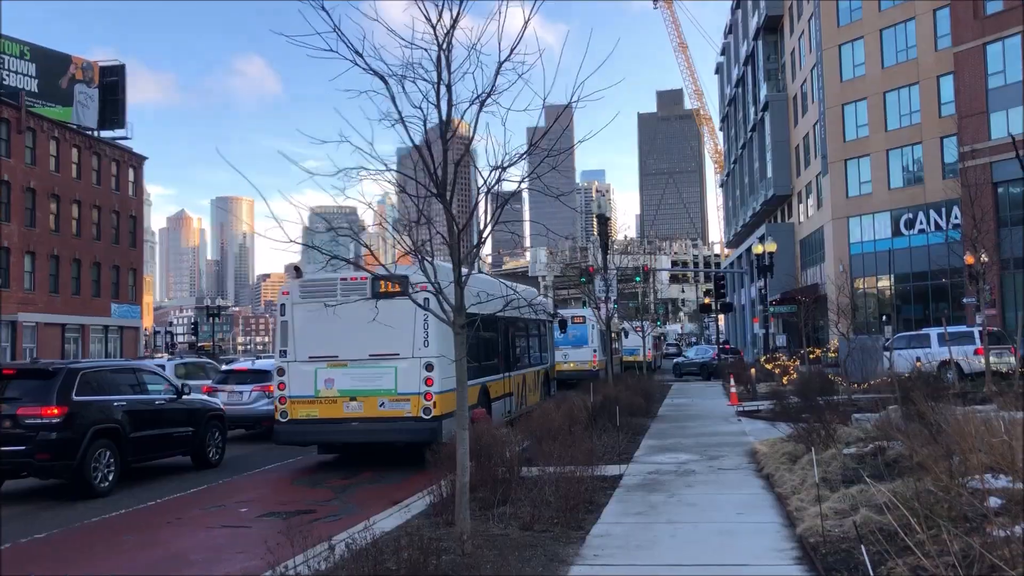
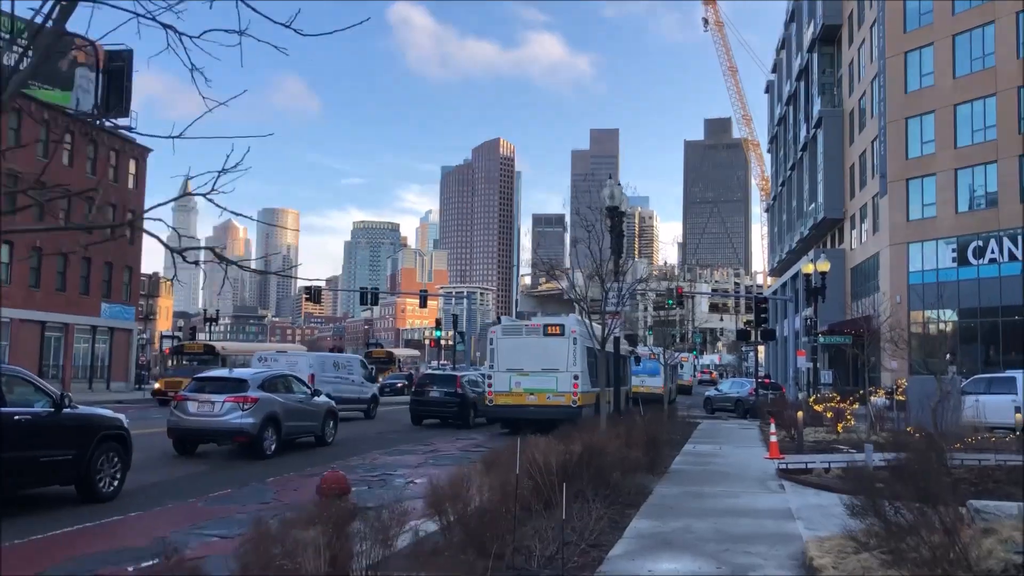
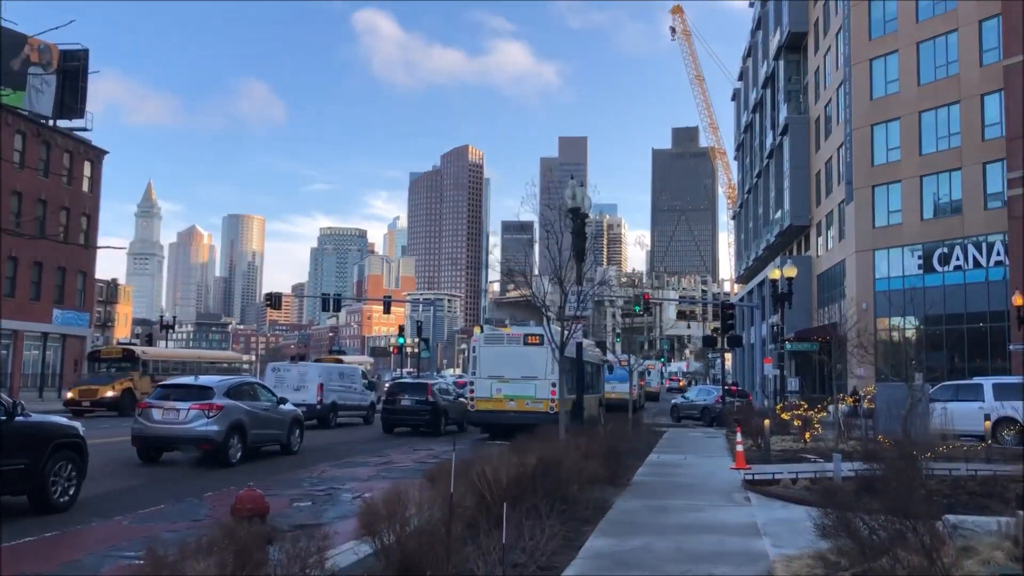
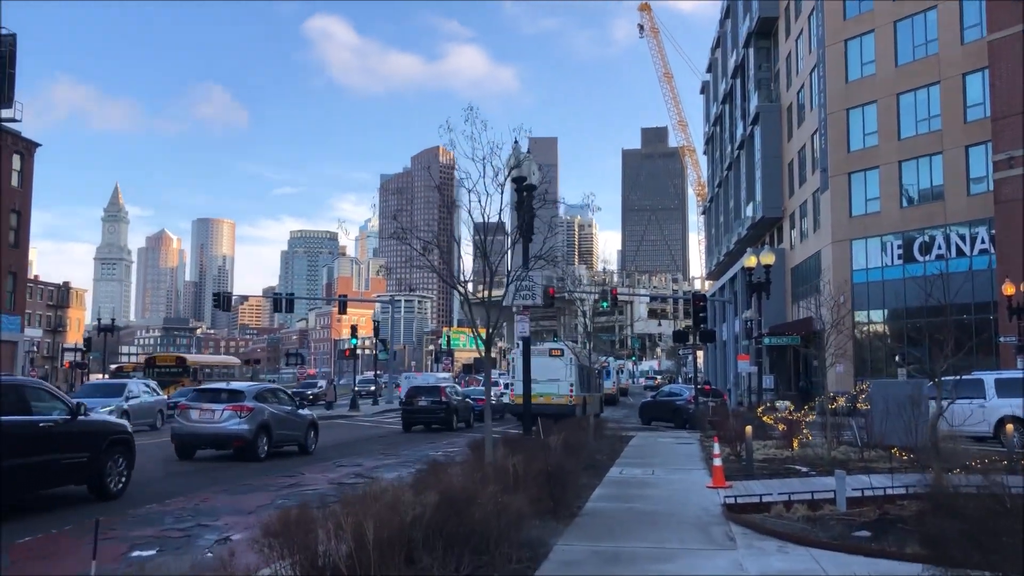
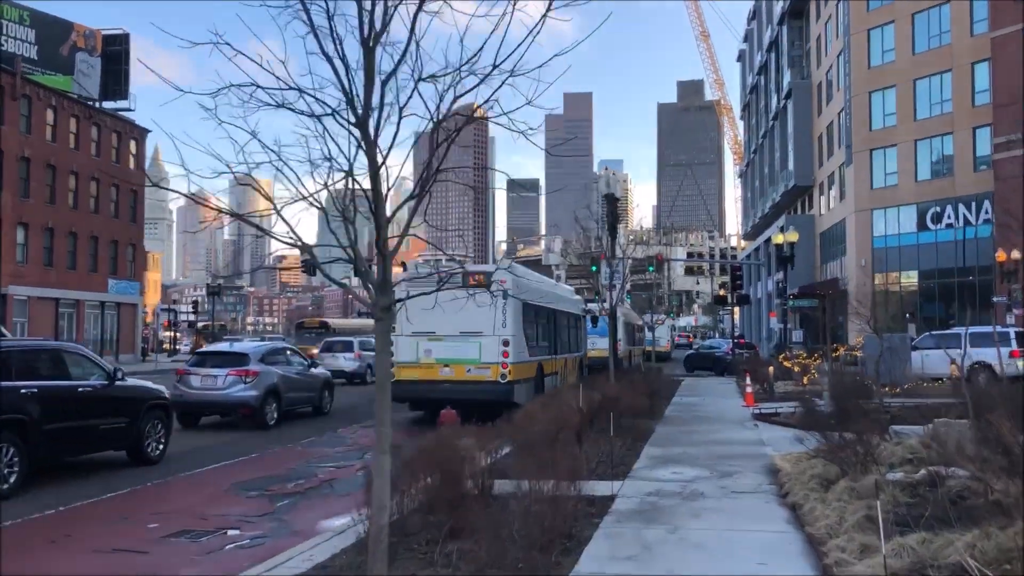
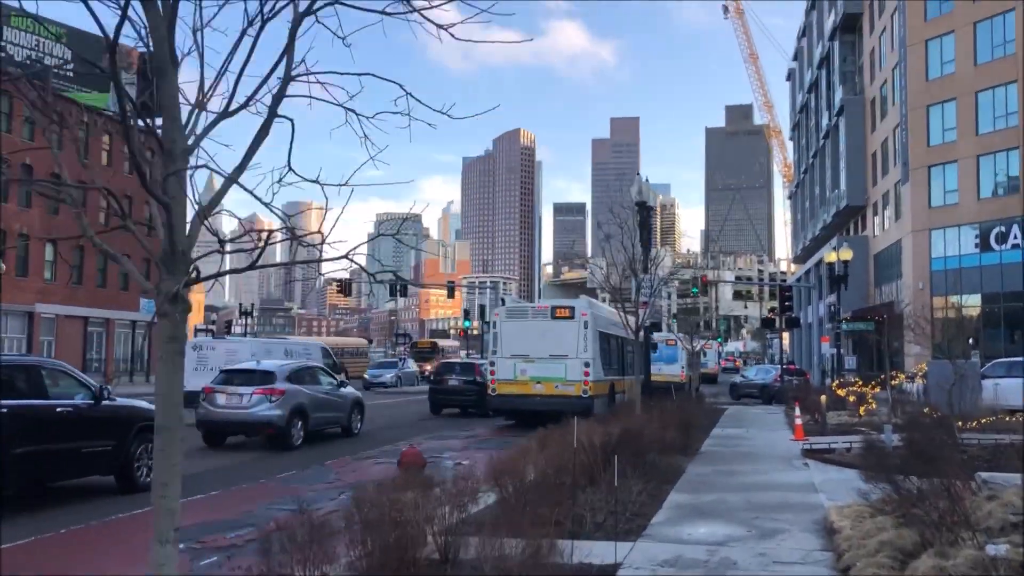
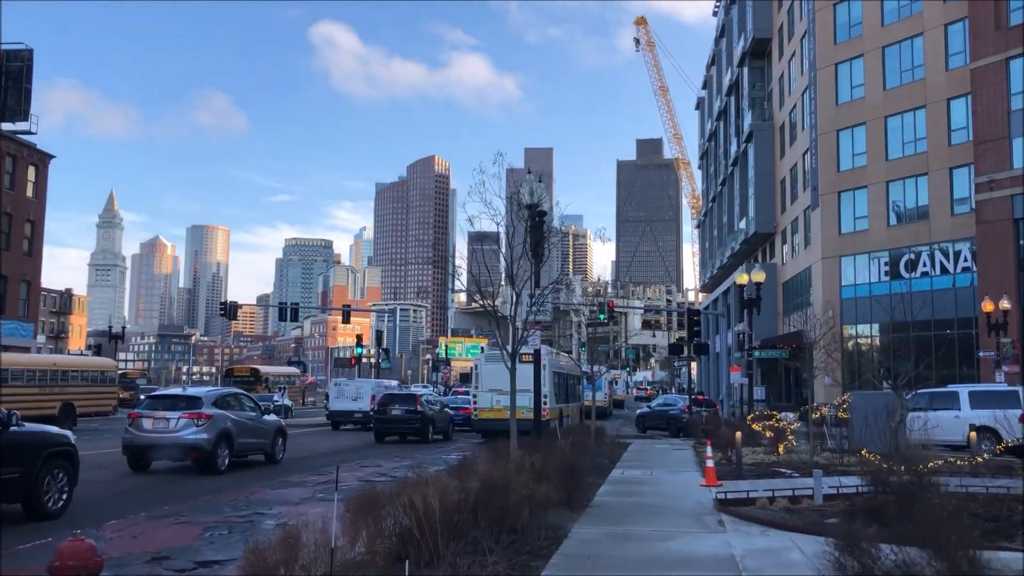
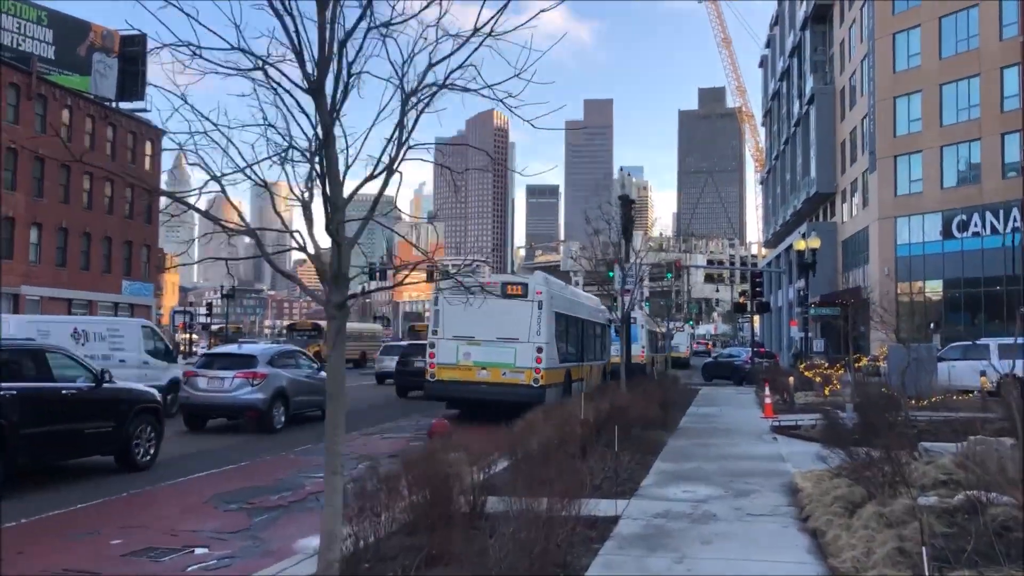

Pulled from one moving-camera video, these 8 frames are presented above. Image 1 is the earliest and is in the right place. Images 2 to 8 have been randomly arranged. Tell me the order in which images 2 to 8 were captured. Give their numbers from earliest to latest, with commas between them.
5, 8, 6, 2, 3, 7, 4
